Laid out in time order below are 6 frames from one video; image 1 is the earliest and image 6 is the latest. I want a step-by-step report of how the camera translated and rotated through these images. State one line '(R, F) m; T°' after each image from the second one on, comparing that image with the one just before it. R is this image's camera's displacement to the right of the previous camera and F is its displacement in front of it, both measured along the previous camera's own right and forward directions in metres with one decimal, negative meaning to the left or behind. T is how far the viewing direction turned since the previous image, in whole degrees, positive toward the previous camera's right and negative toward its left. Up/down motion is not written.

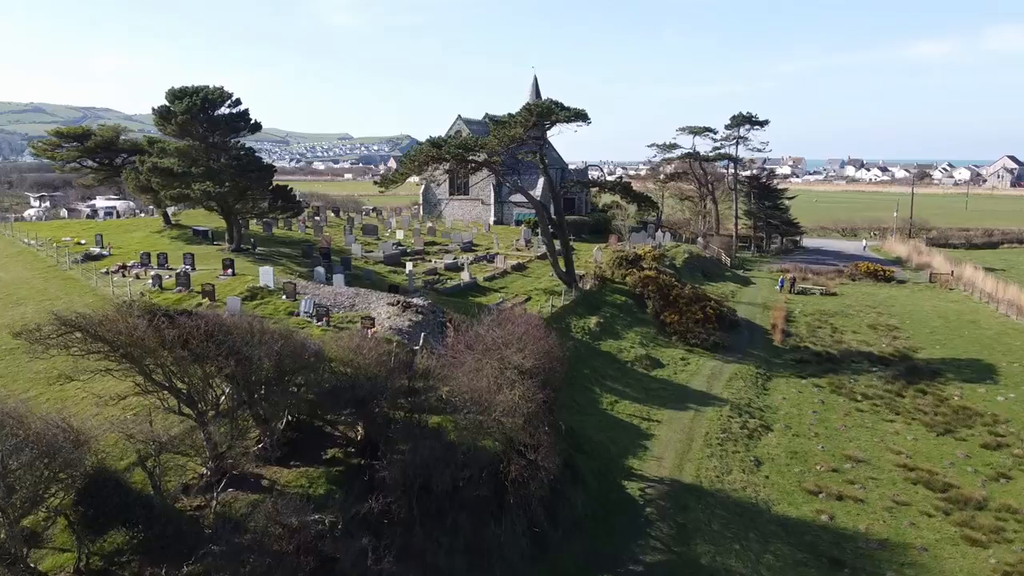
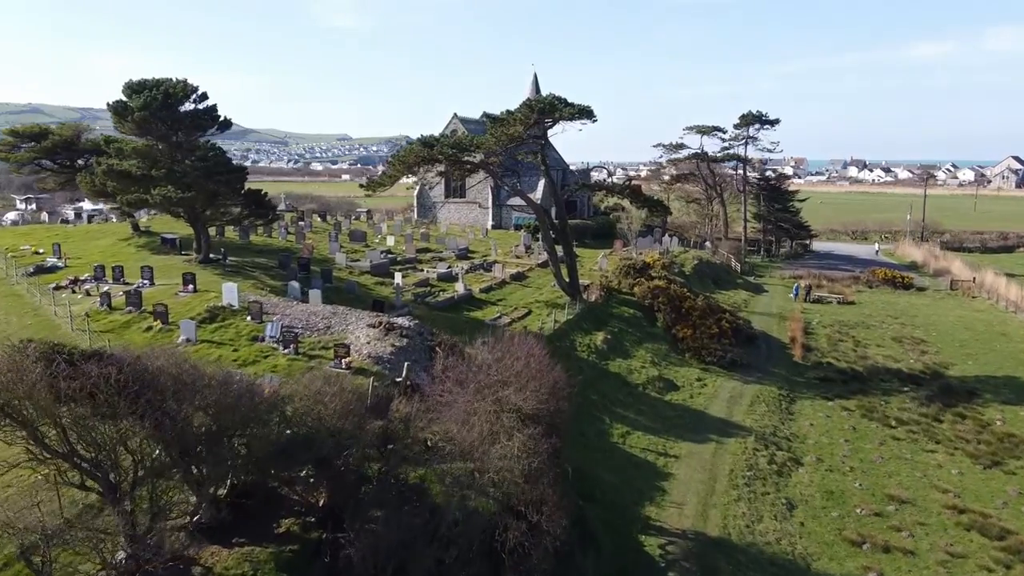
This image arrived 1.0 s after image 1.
(0.0, +2.7) m; 0°
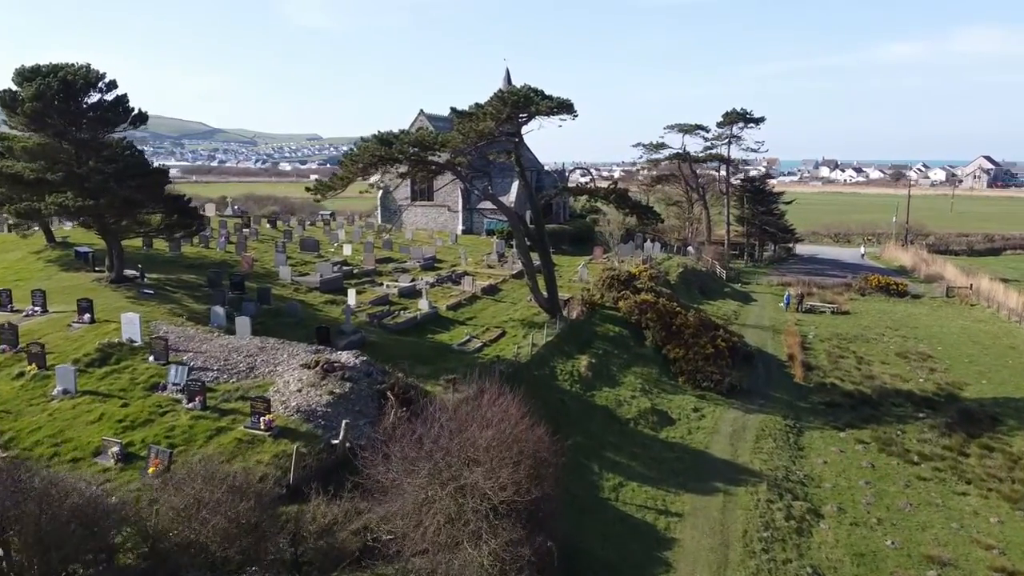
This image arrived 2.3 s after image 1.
(+0.1, +3.5) m; +2°
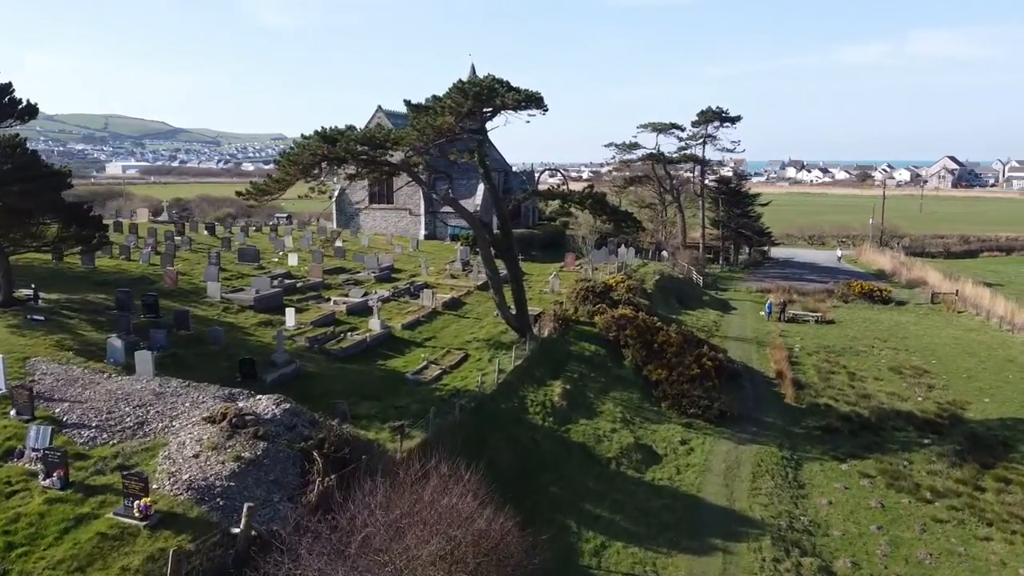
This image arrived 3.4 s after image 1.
(+0.2, +2.9) m; +2°
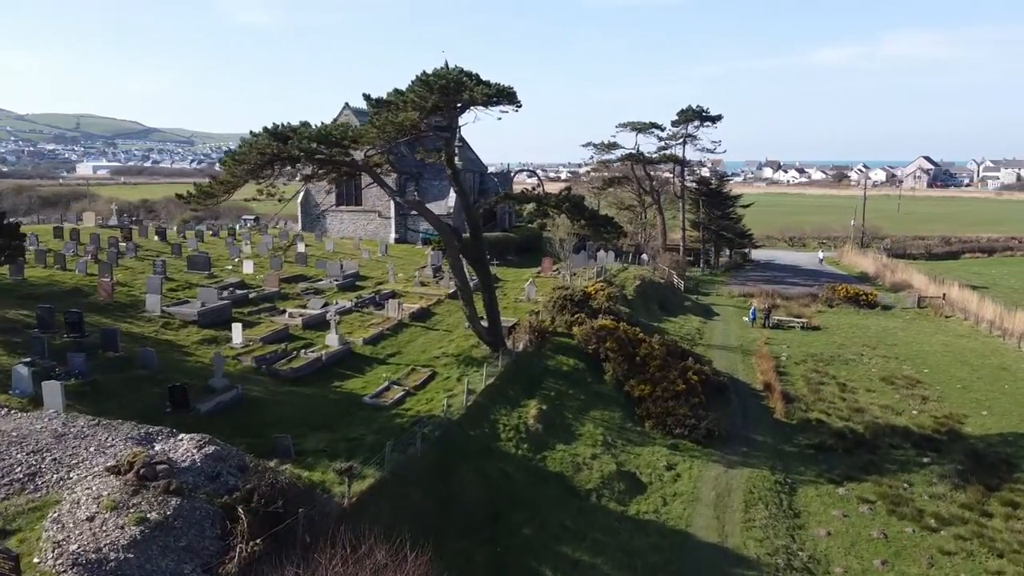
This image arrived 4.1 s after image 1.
(+0.2, +1.8) m; +1°
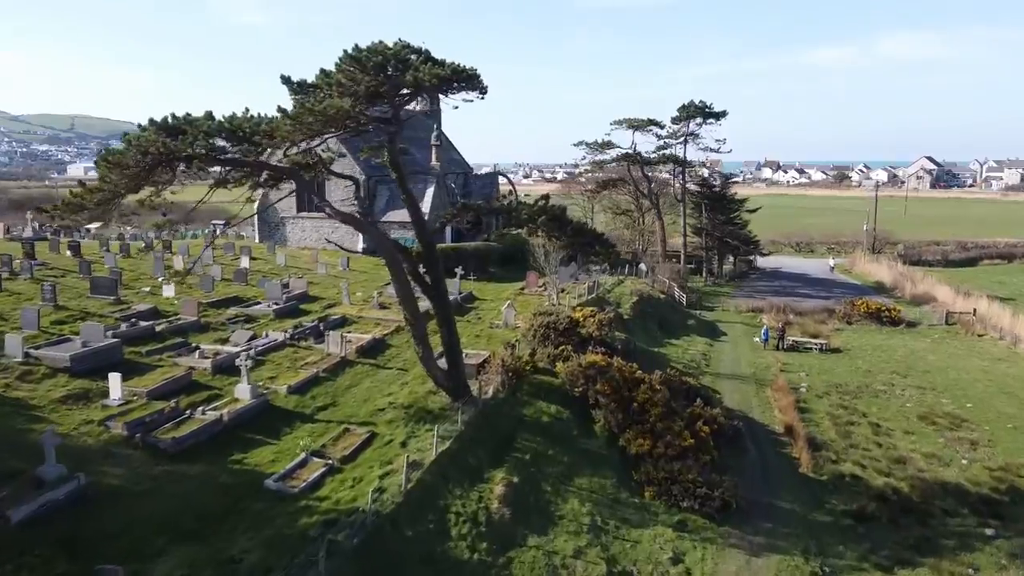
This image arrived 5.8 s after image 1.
(+0.7, +4.5) m; 0°
